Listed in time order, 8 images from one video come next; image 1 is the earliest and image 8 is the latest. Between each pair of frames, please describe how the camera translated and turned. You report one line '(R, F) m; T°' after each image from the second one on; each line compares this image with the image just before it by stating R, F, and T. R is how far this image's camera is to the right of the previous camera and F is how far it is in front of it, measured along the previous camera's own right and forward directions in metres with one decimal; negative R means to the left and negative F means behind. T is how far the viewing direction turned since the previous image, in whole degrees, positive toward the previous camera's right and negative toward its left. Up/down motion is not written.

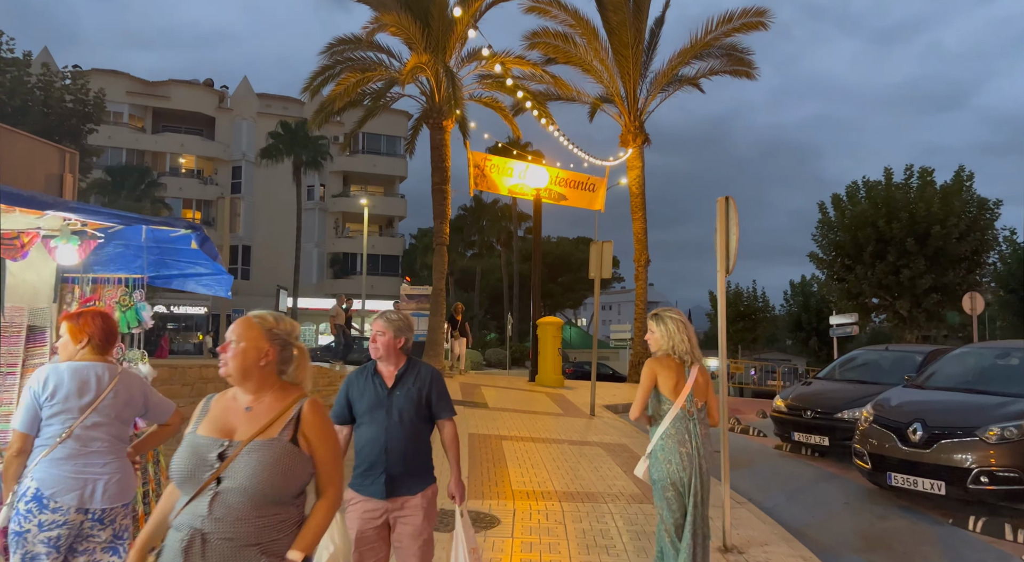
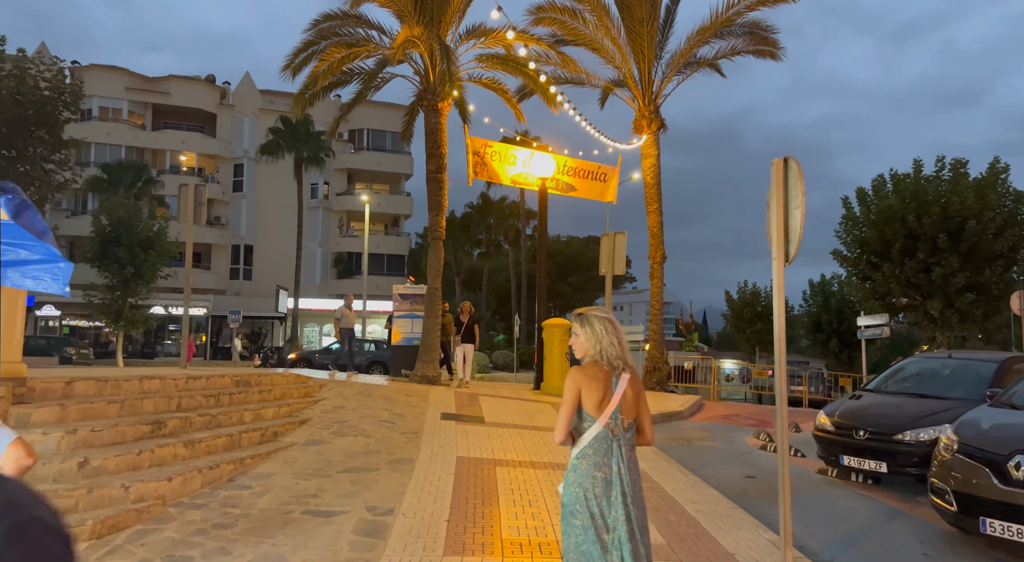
(+0.2, +1.4) m; -1°
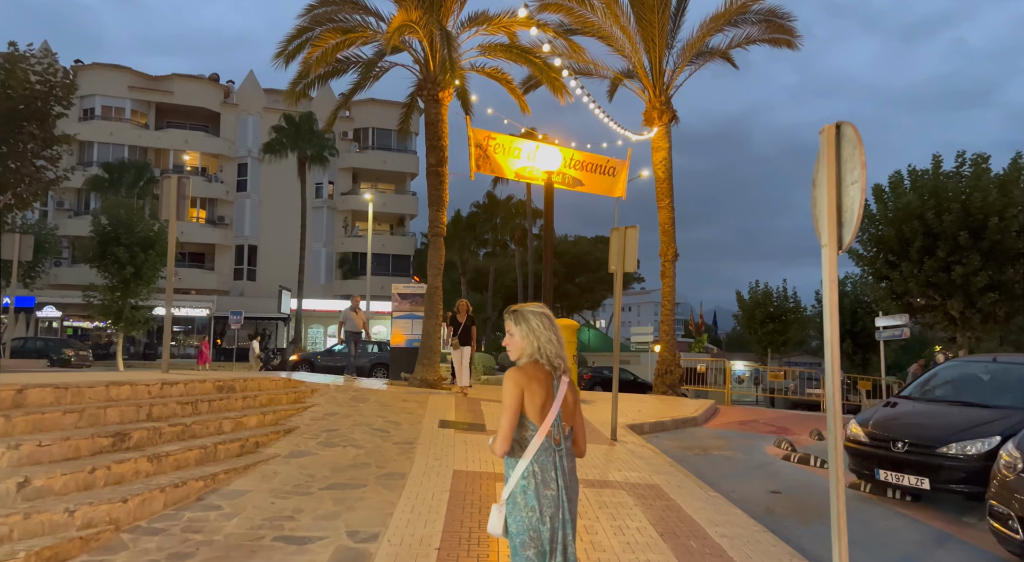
(+0.1, +0.7) m; -1°
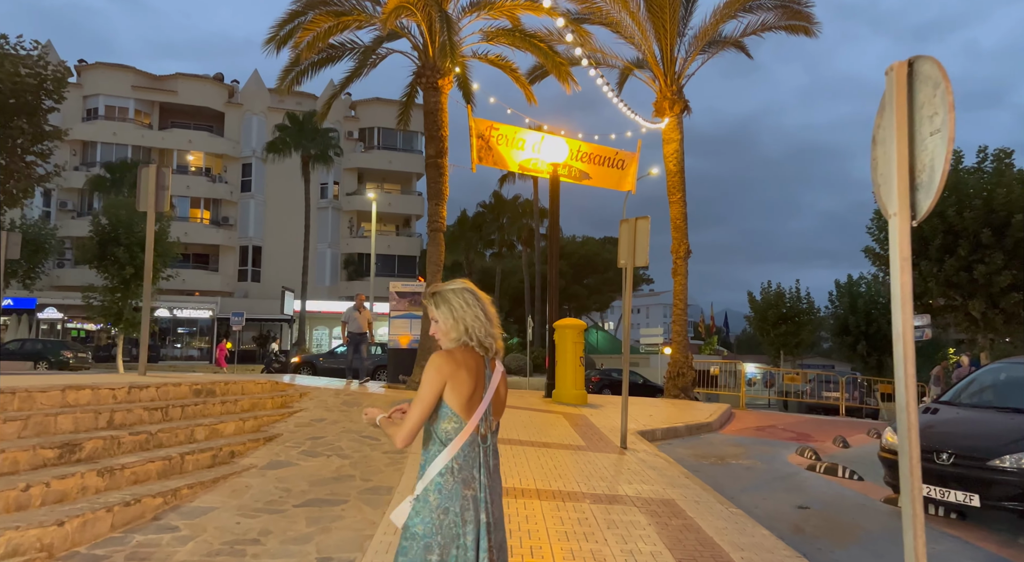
(+0.1, +0.7) m; -1°
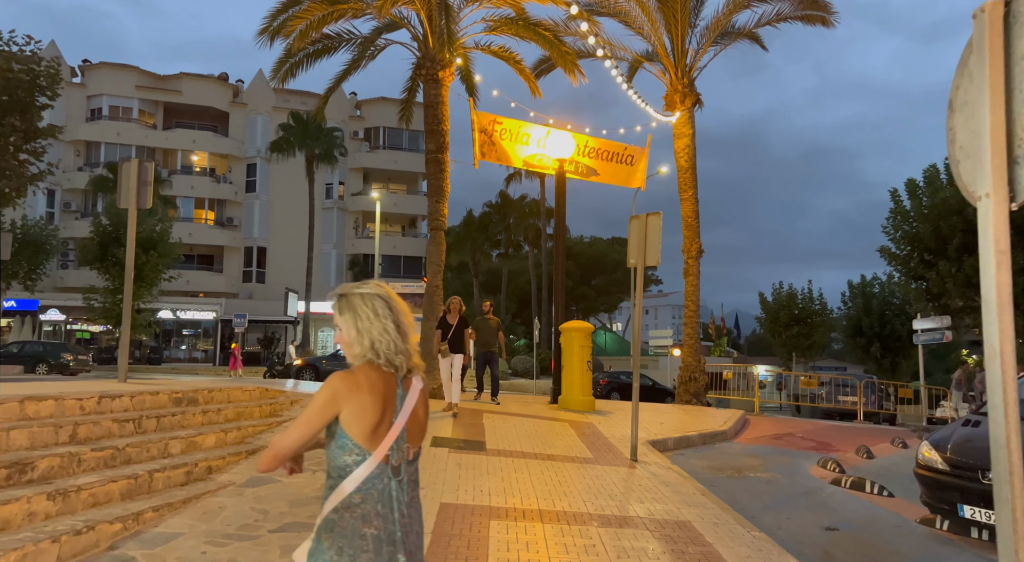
(+0.1, +0.6) m; -1°
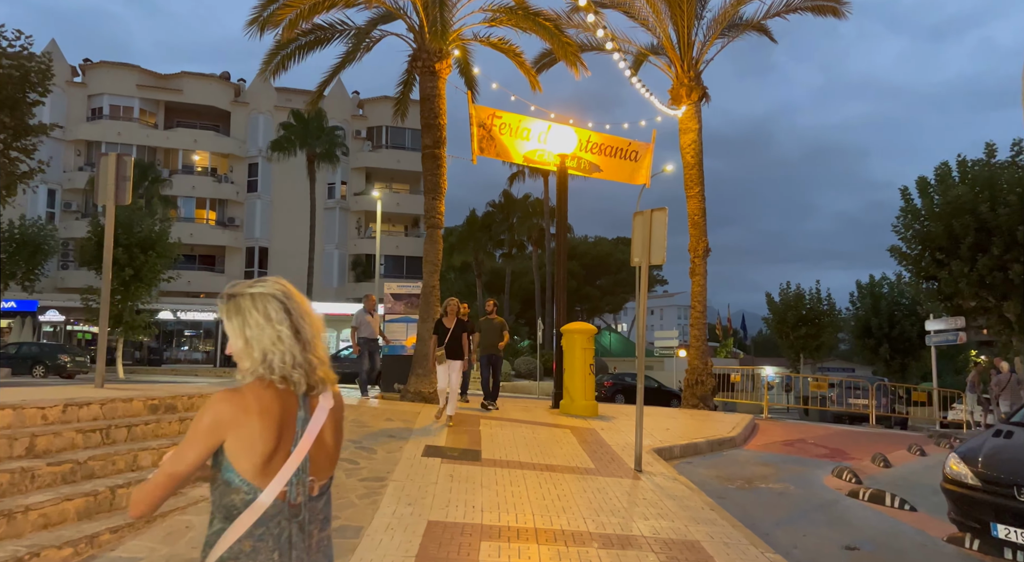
(+0.1, +0.5) m; 0°
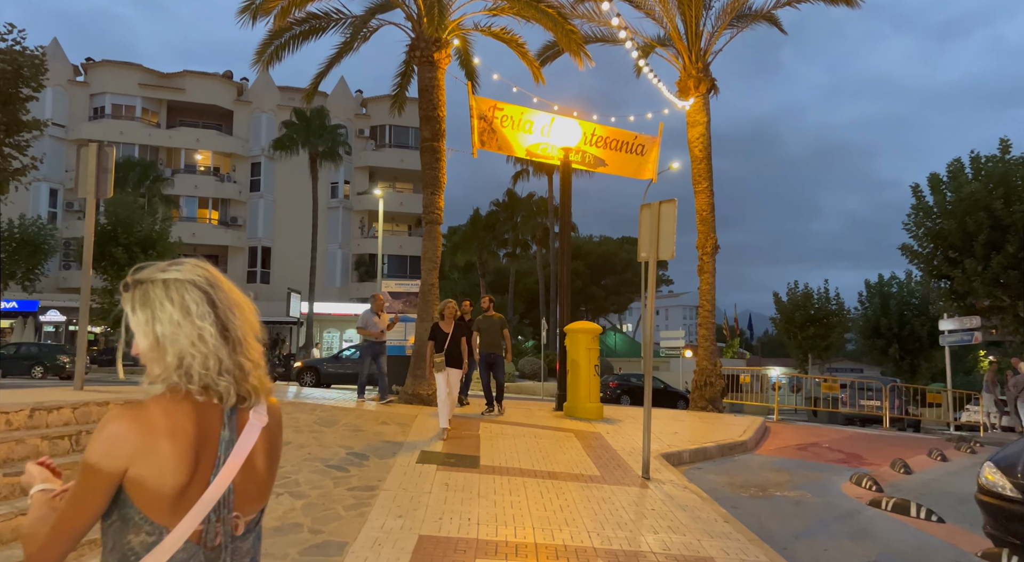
(+0.1, +0.4) m; 0°
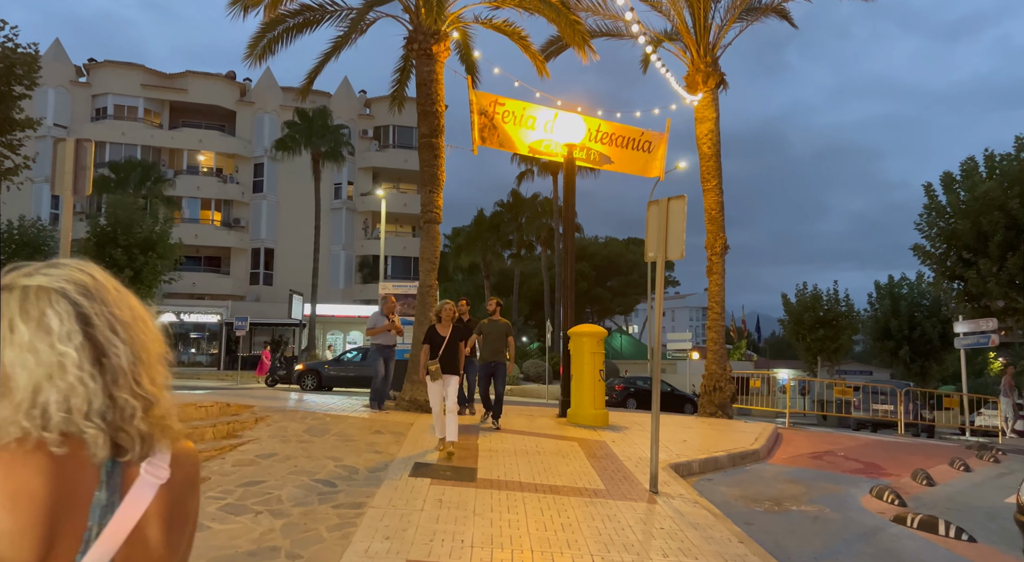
(+0.1, +0.4) m; 0°
